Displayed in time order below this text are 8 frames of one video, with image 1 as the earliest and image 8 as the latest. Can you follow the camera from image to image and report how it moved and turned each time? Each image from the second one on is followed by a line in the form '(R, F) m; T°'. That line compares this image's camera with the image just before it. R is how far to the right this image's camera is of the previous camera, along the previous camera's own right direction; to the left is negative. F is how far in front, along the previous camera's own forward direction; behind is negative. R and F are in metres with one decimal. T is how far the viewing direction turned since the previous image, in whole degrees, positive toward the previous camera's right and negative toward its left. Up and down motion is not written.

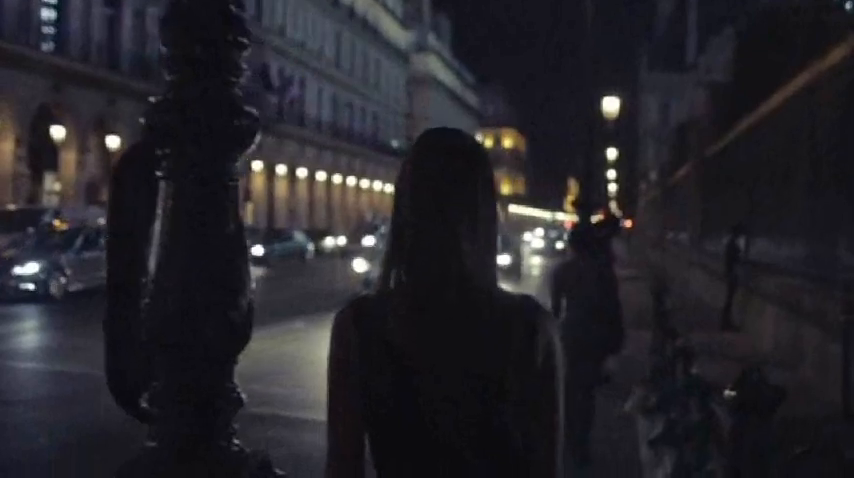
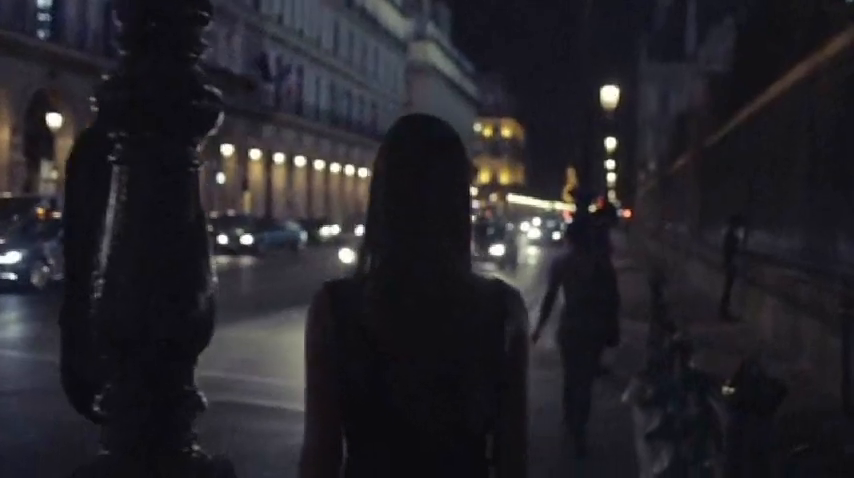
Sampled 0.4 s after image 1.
(0.0, +0.2) m; 0°
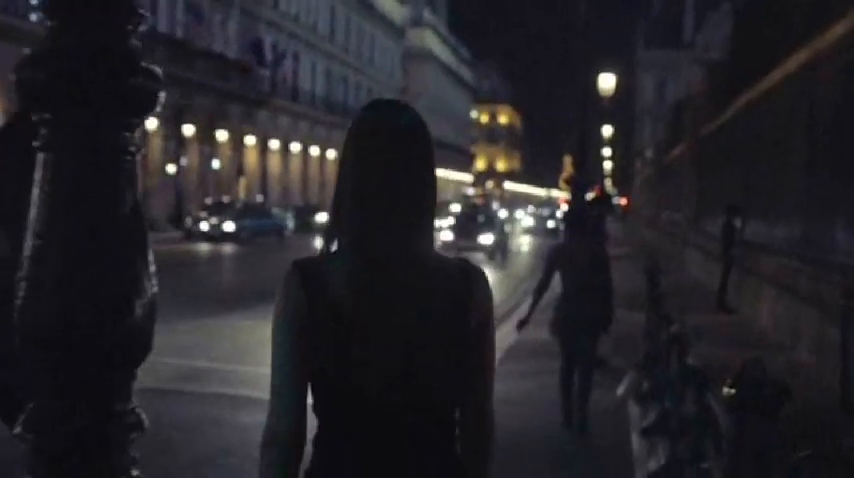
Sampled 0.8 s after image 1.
(0.0, +0.2) m; 0°
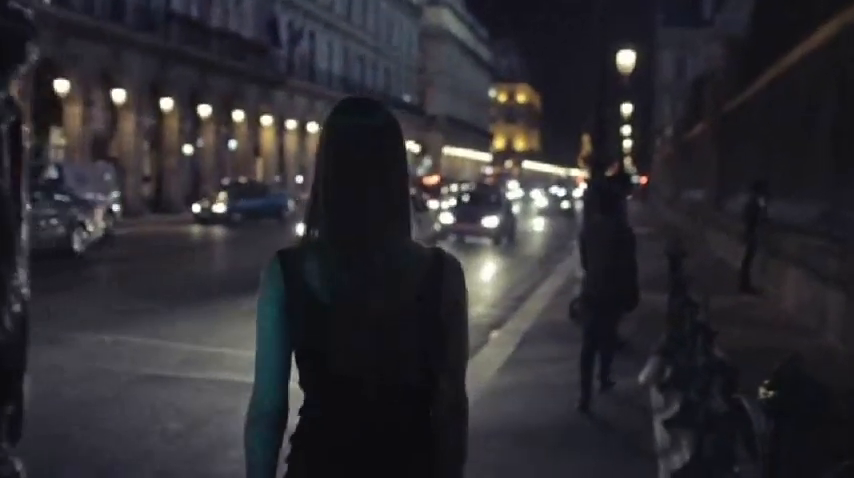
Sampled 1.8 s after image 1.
(+0.1, +0.4) m; -1°
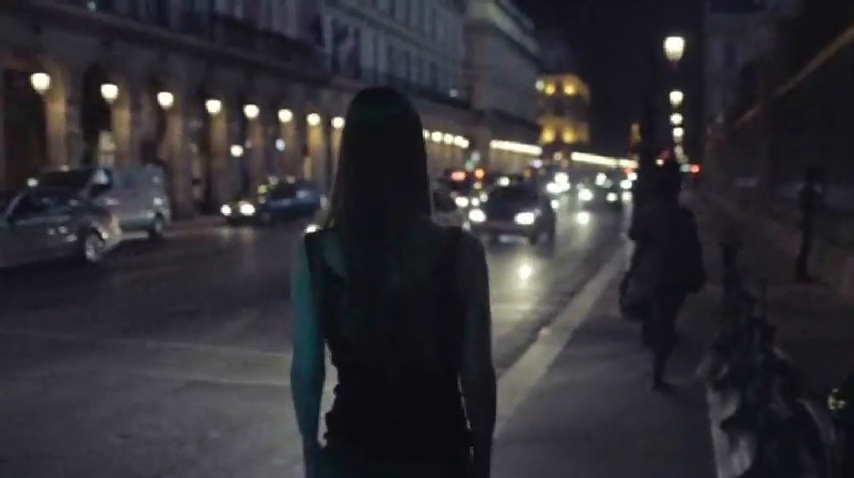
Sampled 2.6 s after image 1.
(+0.1, +0.3) m; -3°
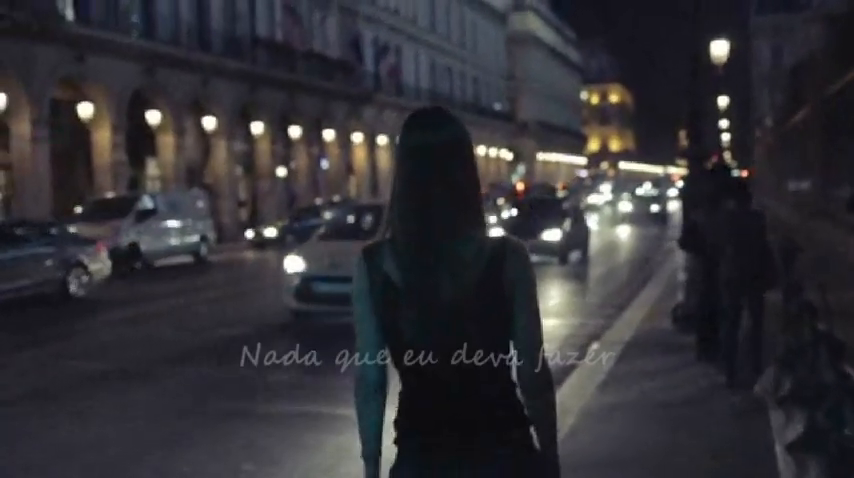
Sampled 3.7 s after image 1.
(+0.1, +0.4) m; -3°
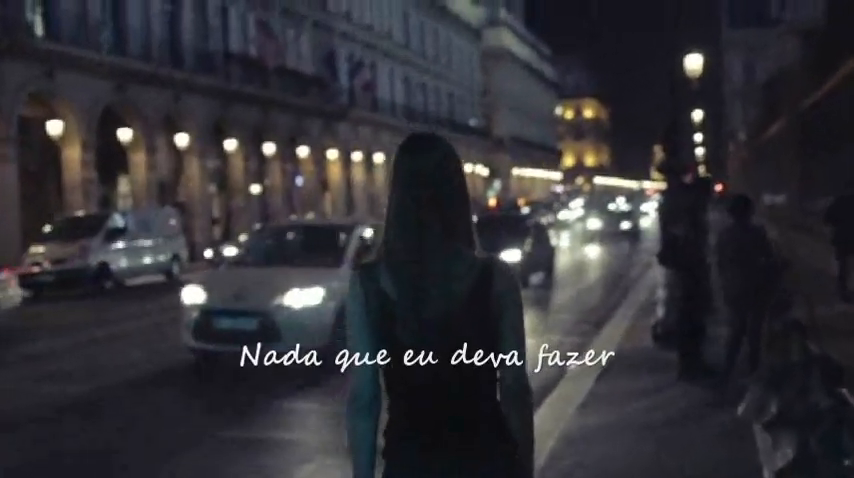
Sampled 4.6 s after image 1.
(0.0, +0.4) m; +1°
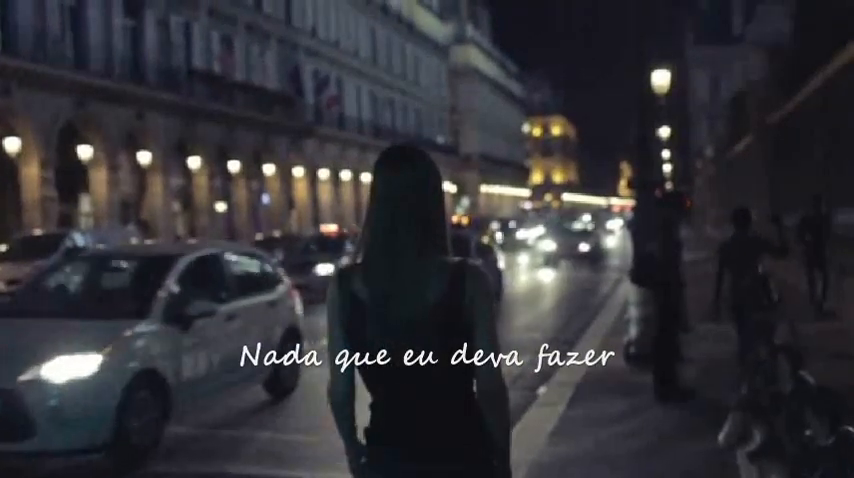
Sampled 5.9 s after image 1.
(+0.1, +0.6) m; +2°
